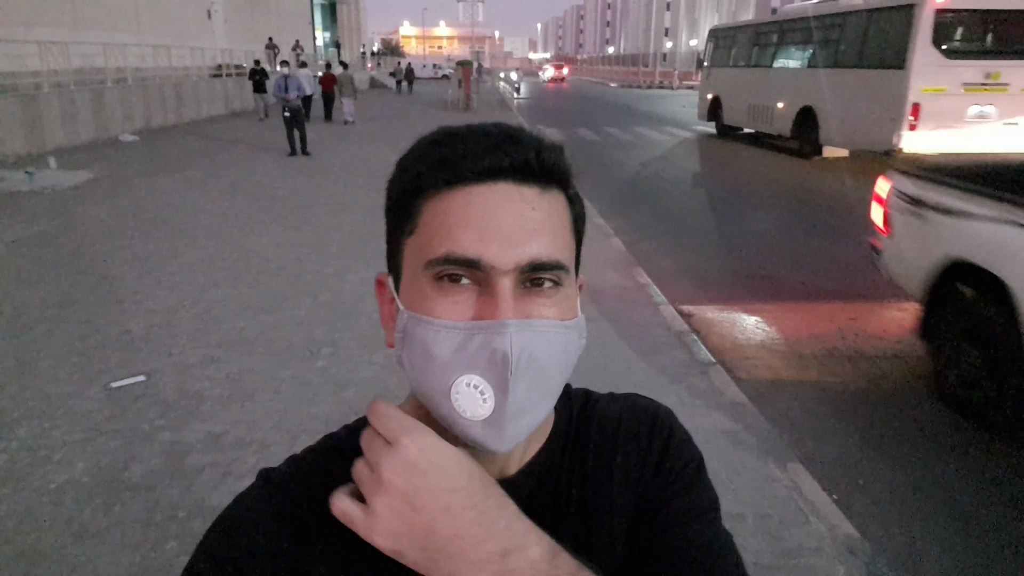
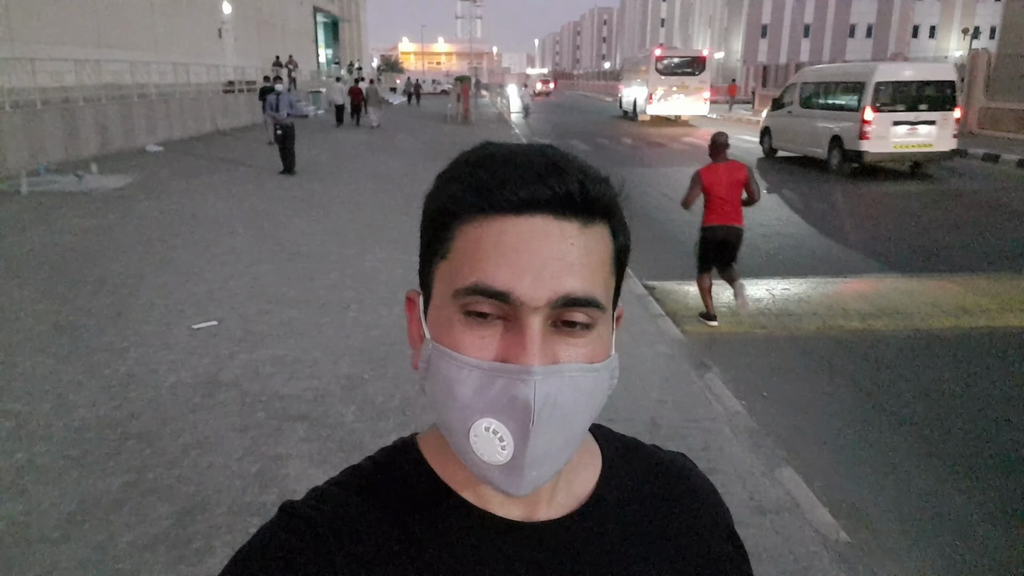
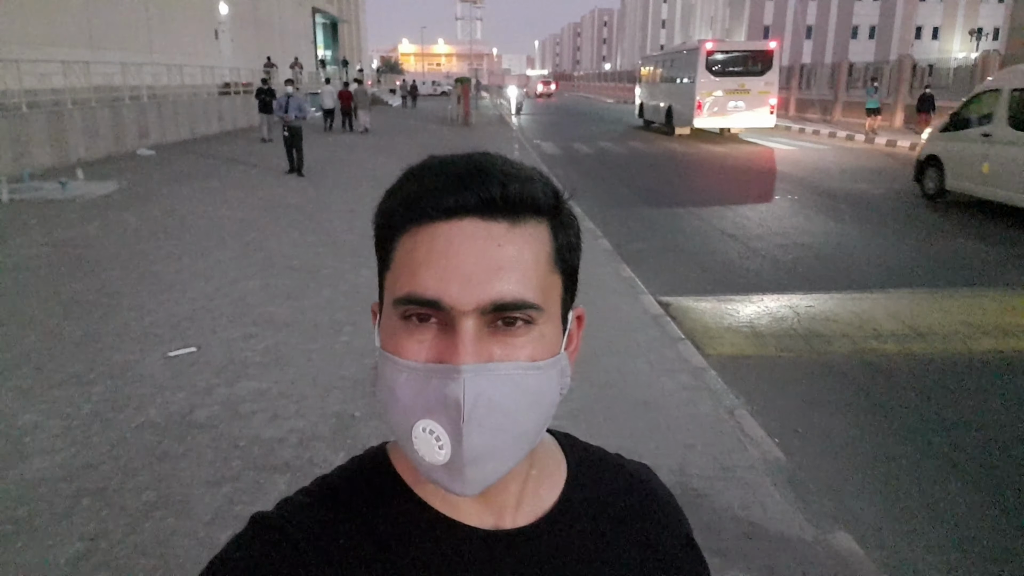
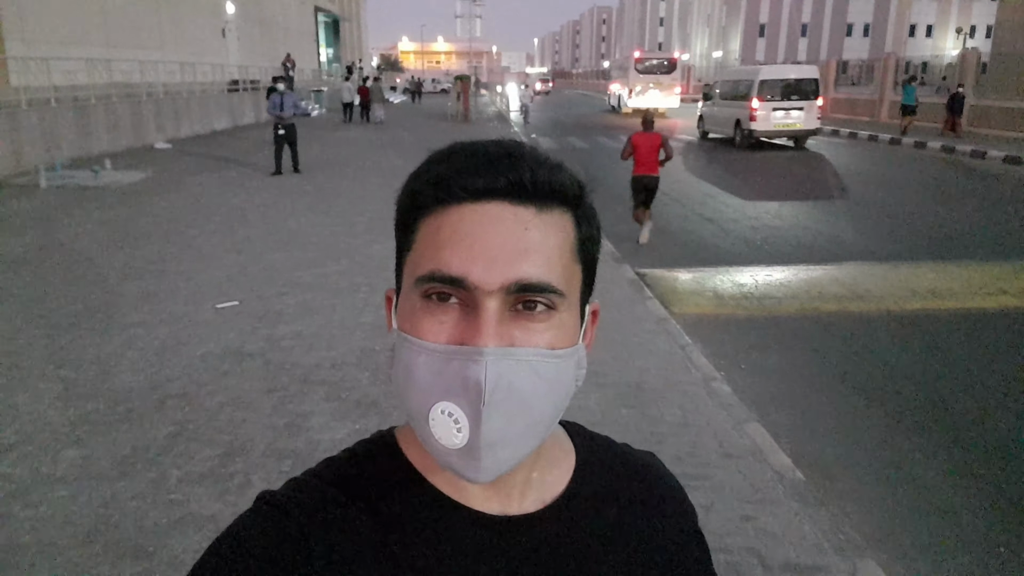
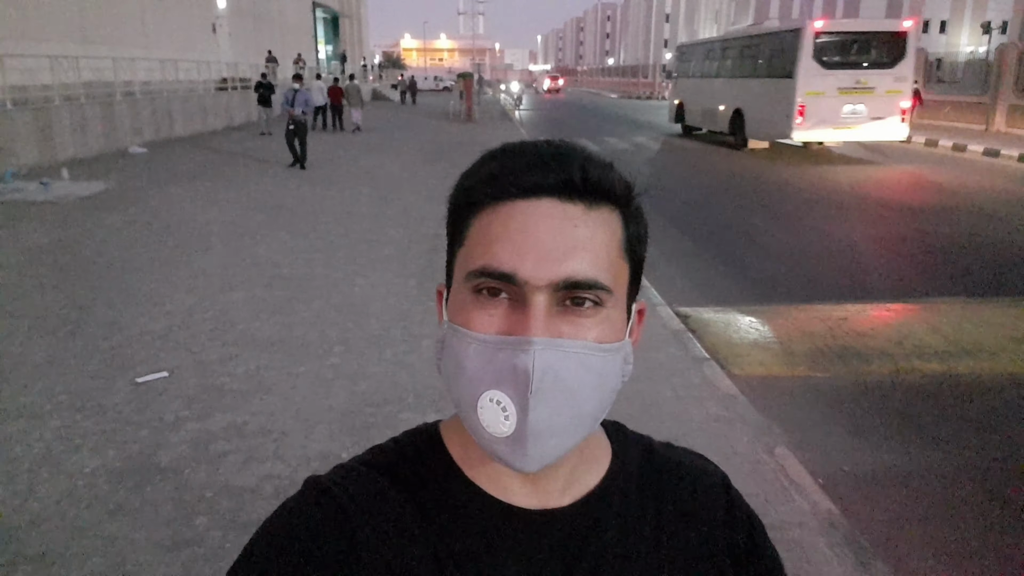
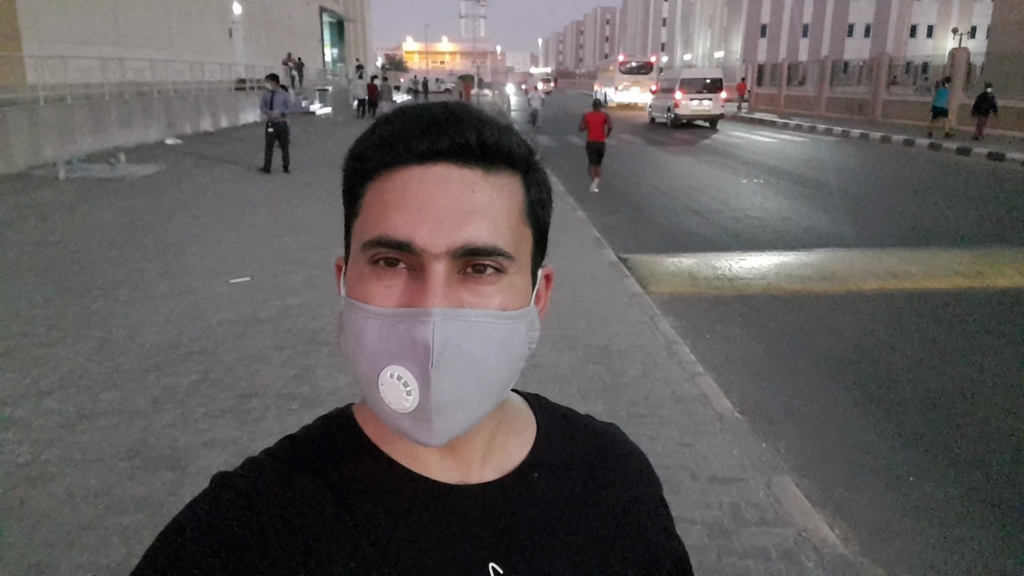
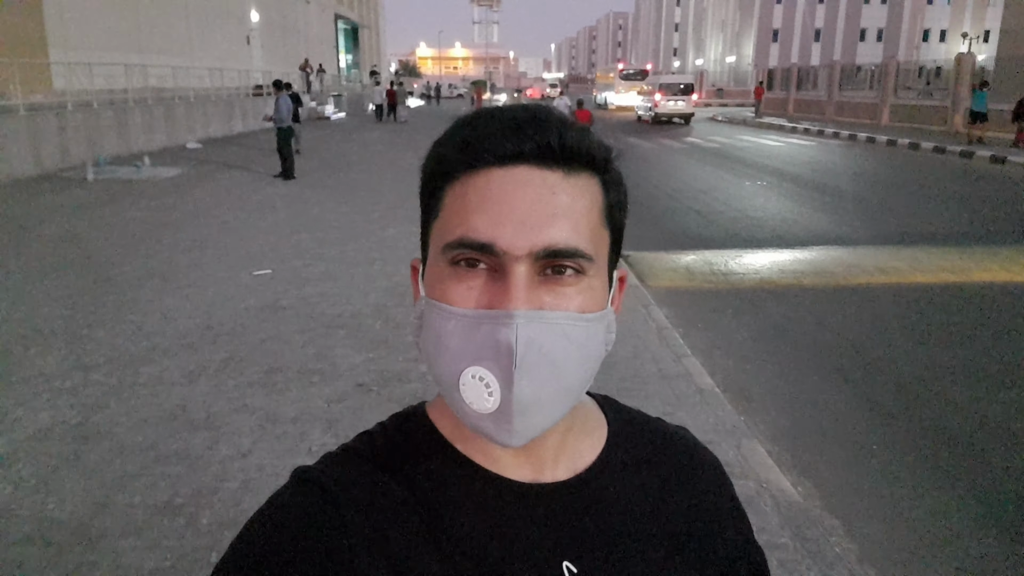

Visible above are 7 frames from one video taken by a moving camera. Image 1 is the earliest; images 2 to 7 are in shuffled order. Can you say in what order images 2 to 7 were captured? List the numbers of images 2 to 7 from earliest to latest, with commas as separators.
5, 3, 2, 4, 6, 7
